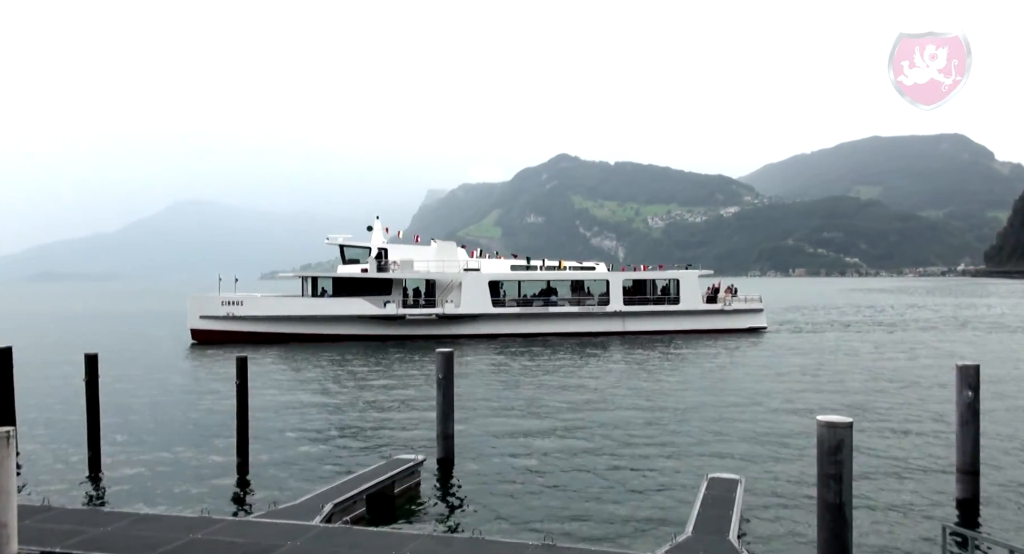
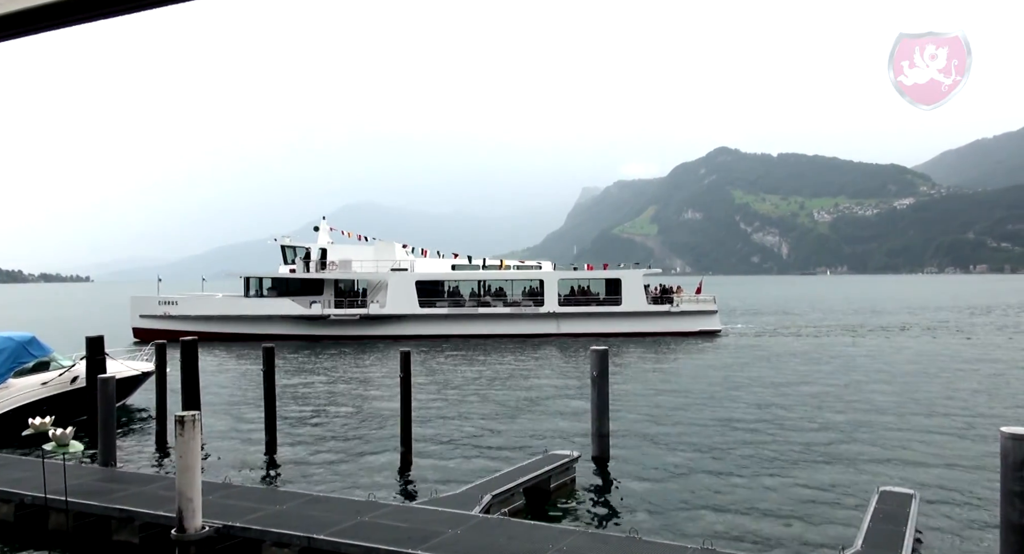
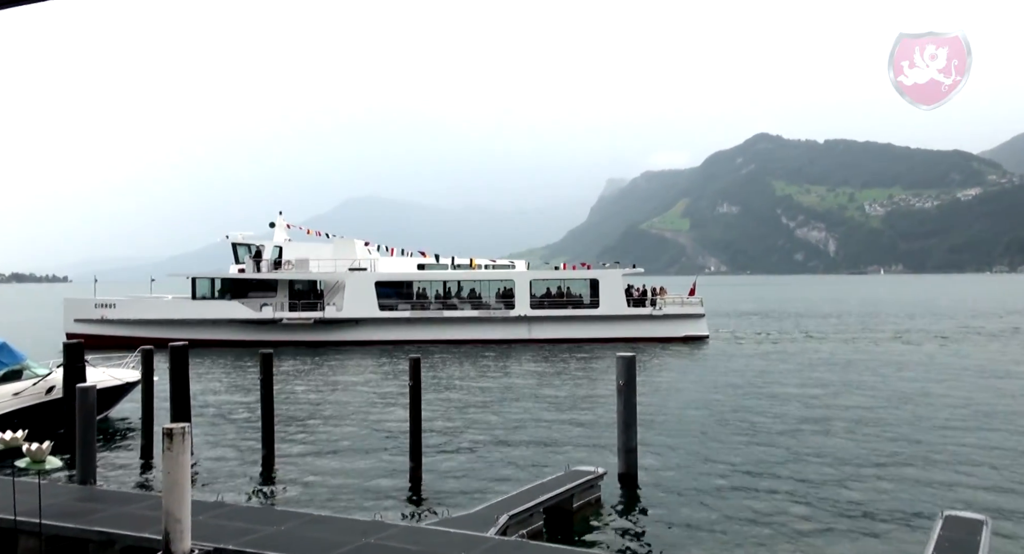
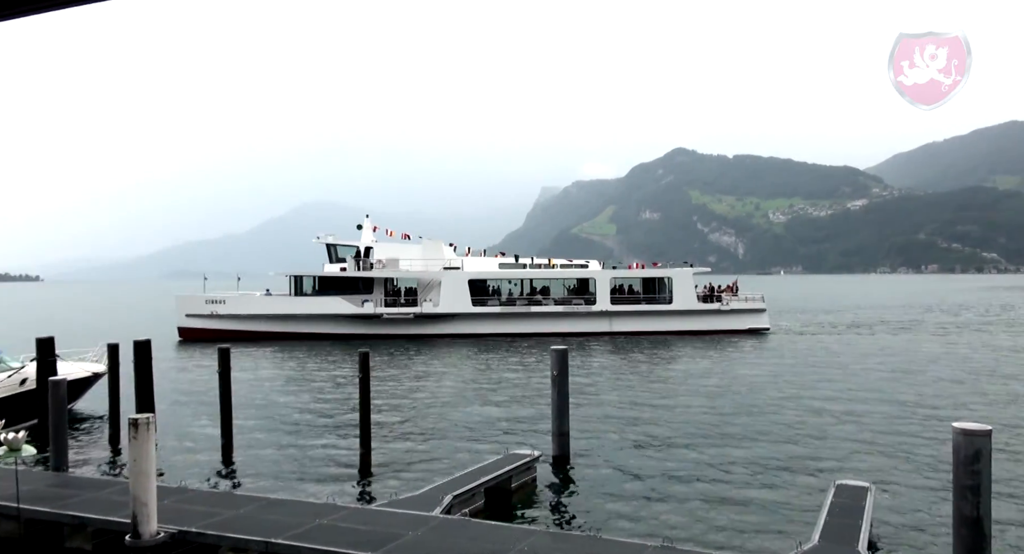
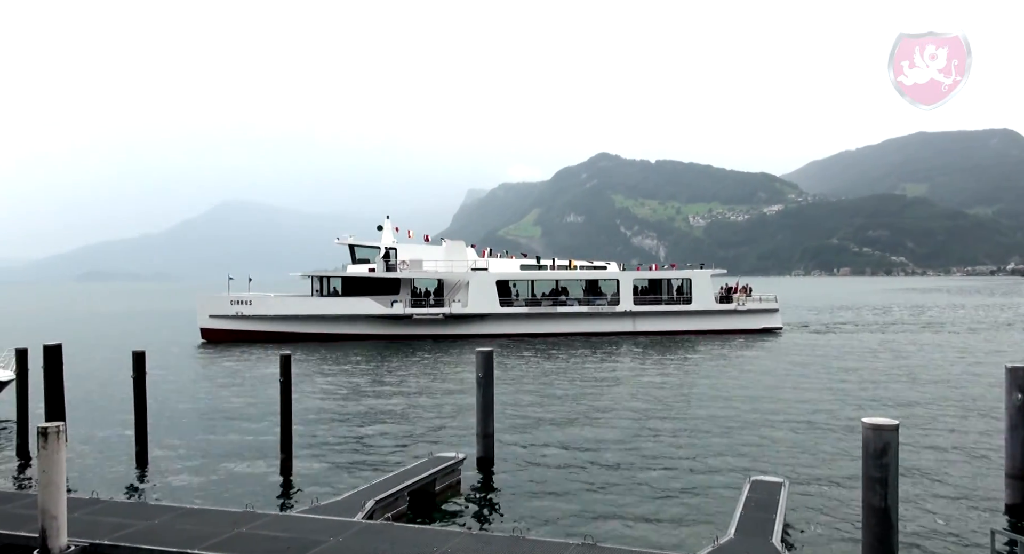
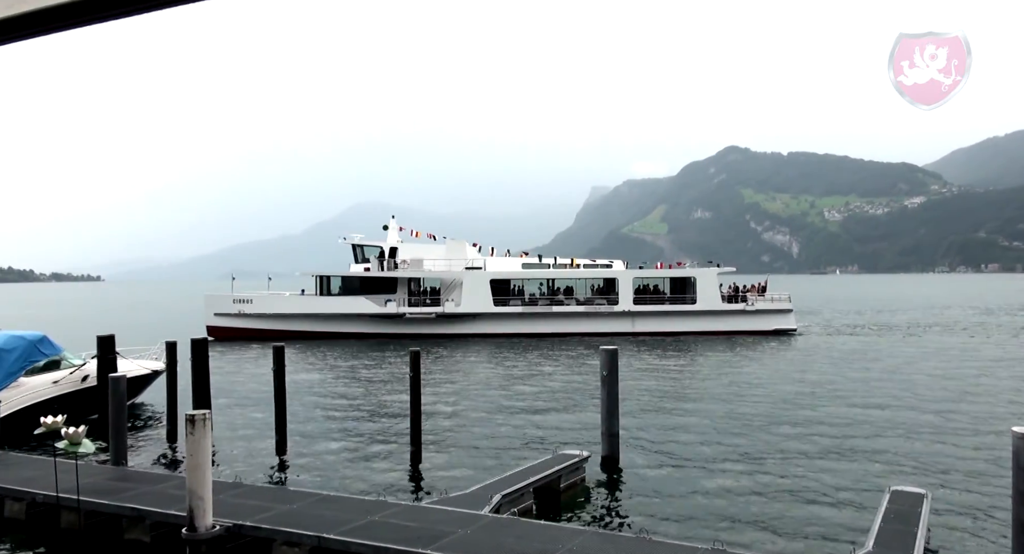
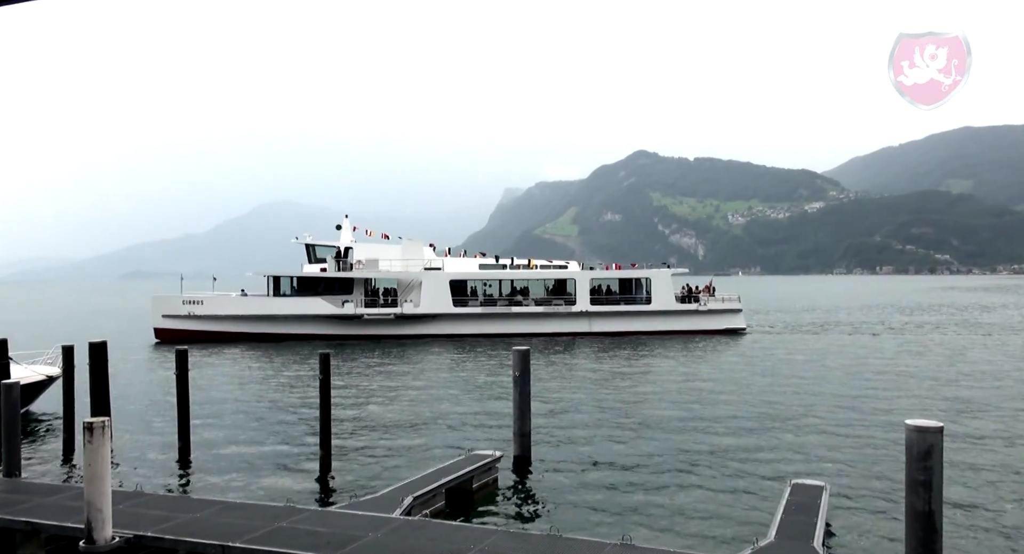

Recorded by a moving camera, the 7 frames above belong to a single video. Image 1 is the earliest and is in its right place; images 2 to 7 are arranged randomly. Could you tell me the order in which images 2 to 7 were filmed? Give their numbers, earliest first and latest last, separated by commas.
5, 7, 4, 6, 2, 3
